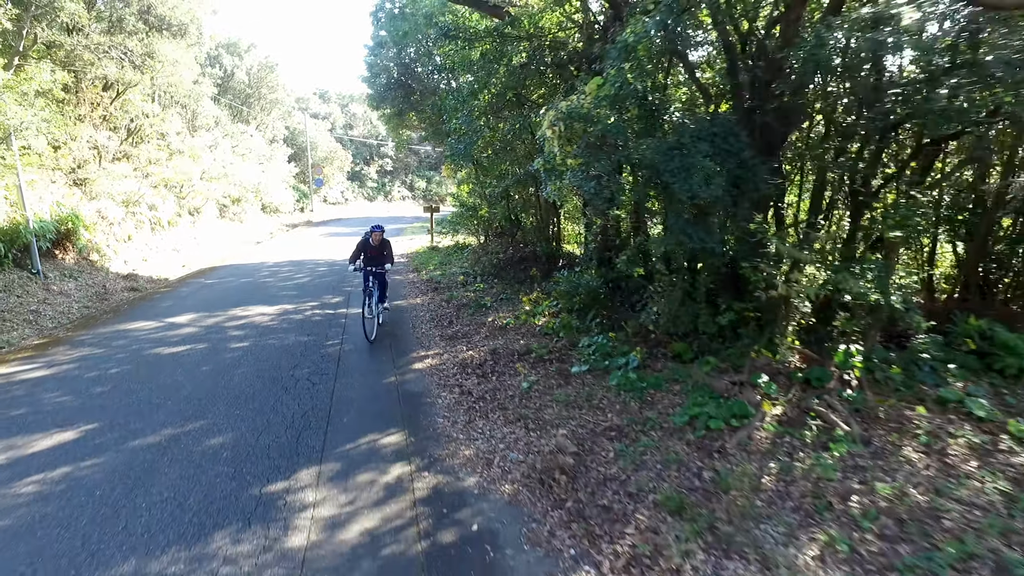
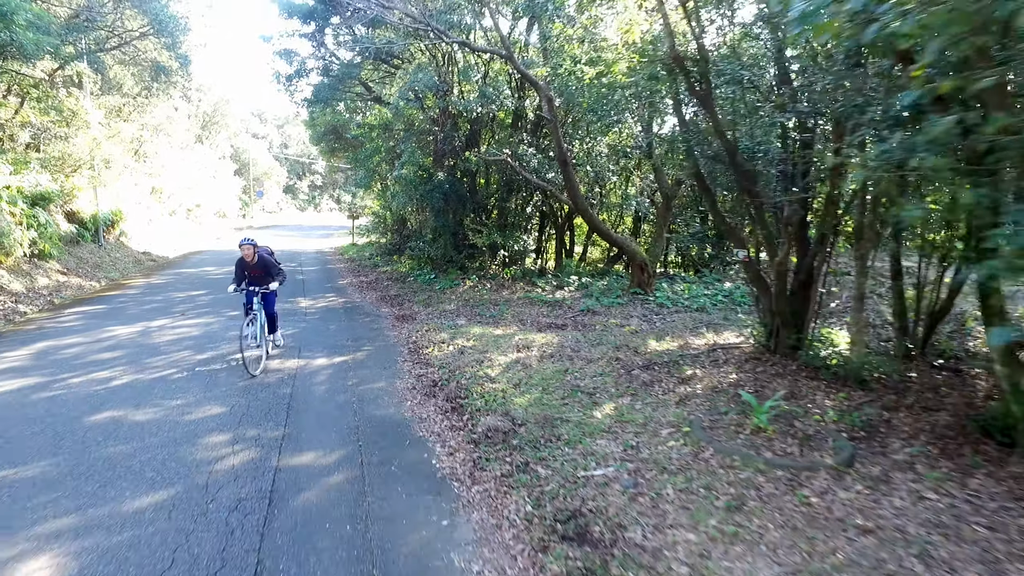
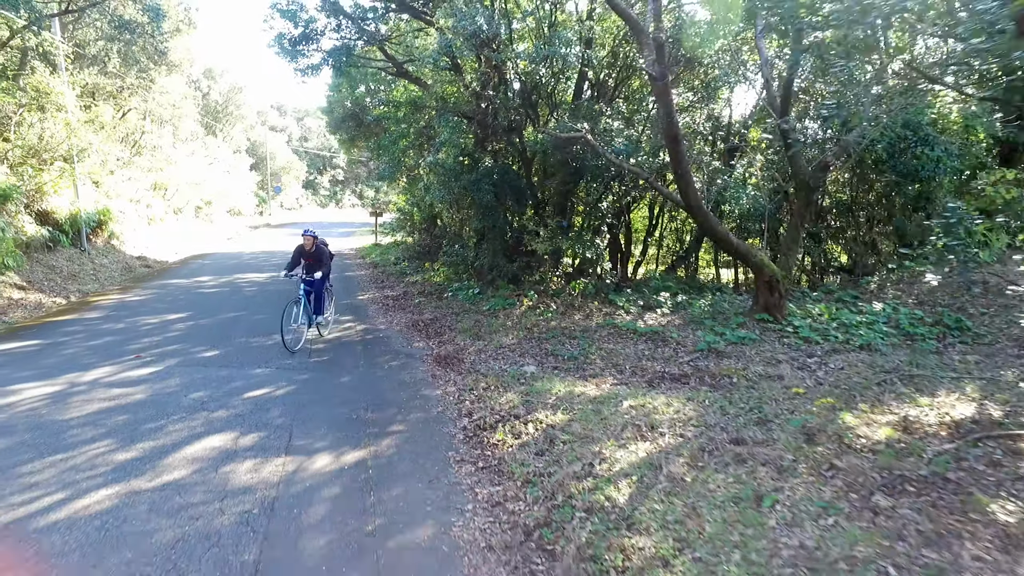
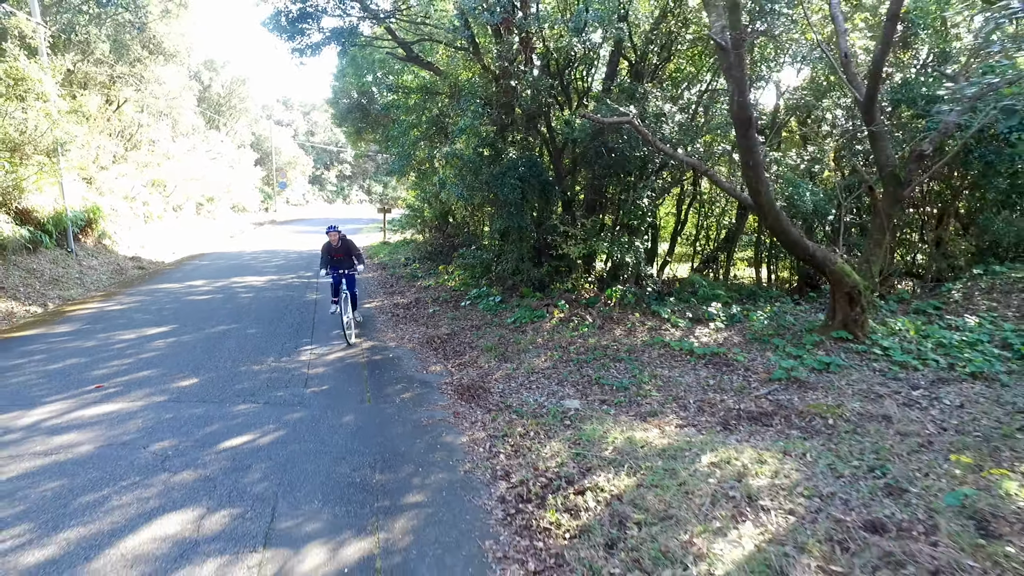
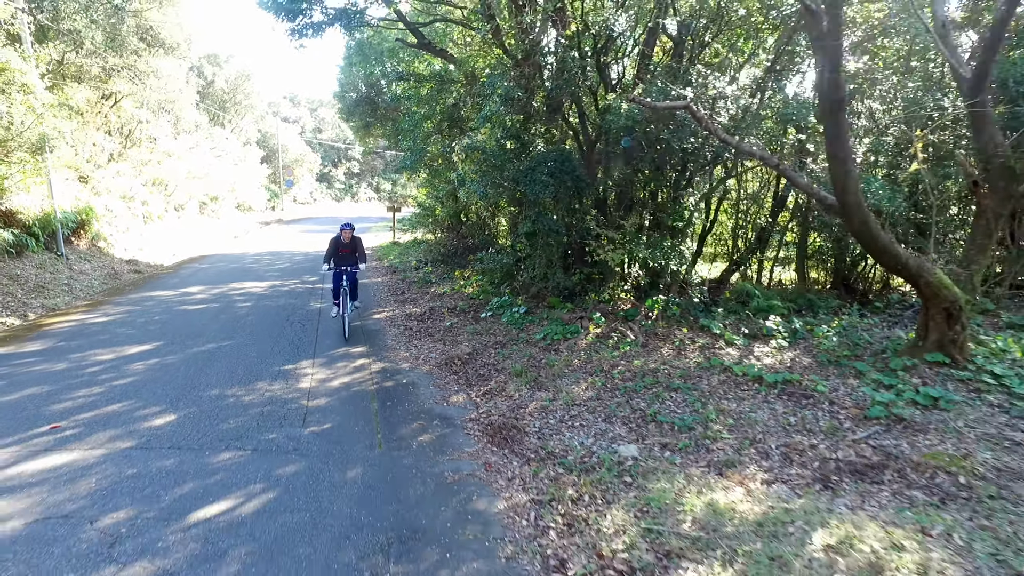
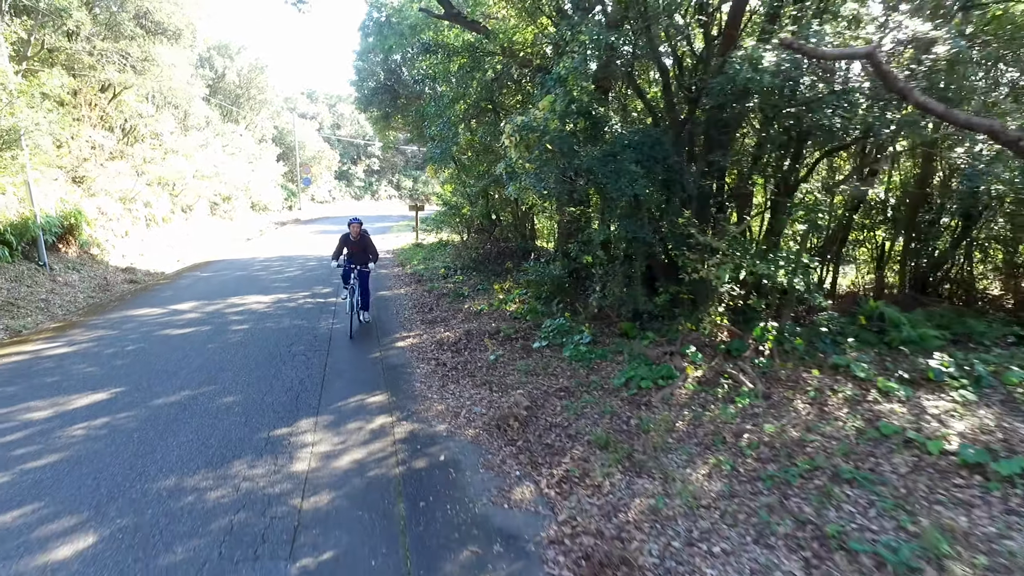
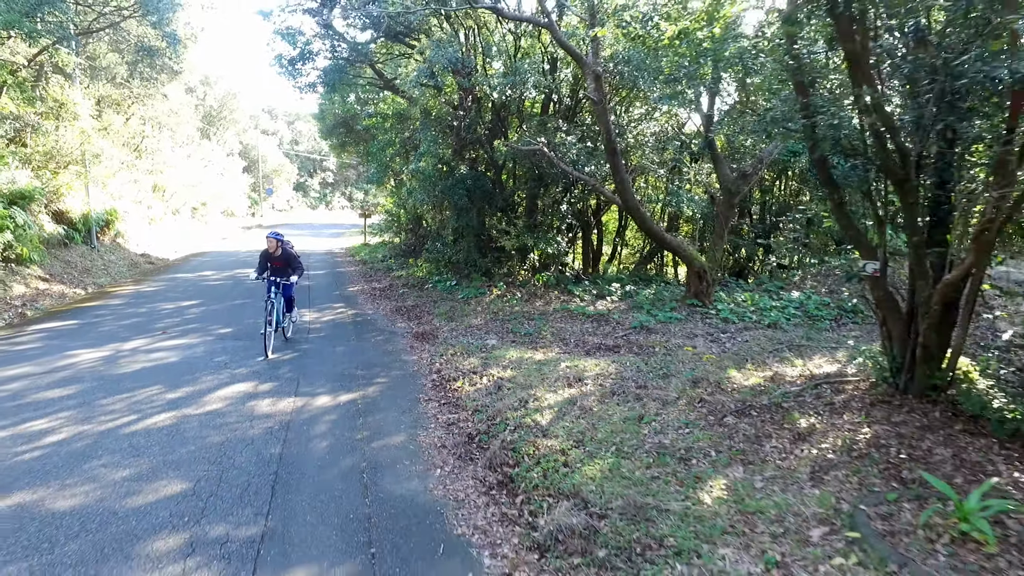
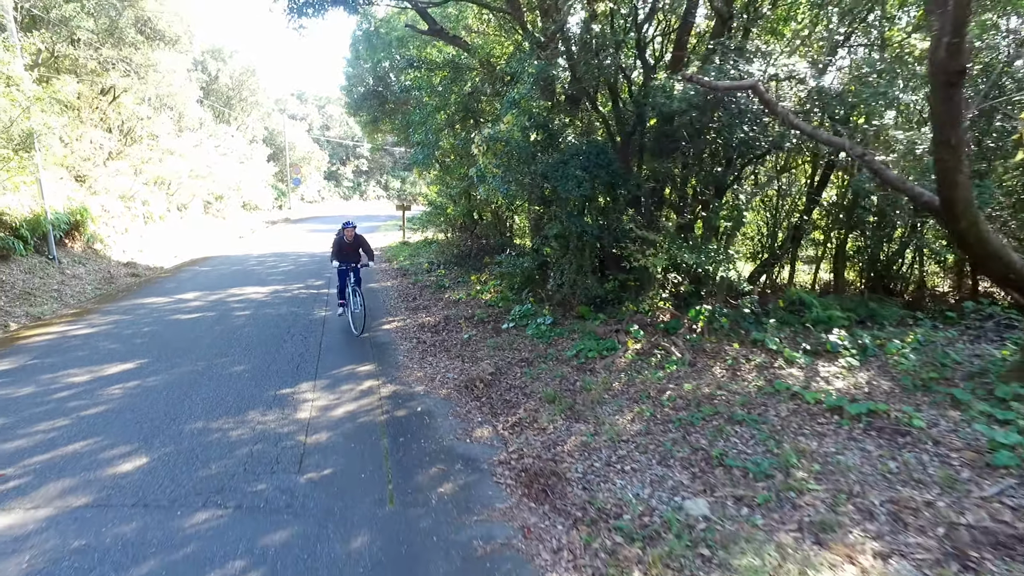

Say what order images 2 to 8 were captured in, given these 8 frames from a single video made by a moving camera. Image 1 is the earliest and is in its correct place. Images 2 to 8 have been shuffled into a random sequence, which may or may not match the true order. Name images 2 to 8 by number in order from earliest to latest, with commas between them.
6, 8, 5, 4, 3, 7, 2
